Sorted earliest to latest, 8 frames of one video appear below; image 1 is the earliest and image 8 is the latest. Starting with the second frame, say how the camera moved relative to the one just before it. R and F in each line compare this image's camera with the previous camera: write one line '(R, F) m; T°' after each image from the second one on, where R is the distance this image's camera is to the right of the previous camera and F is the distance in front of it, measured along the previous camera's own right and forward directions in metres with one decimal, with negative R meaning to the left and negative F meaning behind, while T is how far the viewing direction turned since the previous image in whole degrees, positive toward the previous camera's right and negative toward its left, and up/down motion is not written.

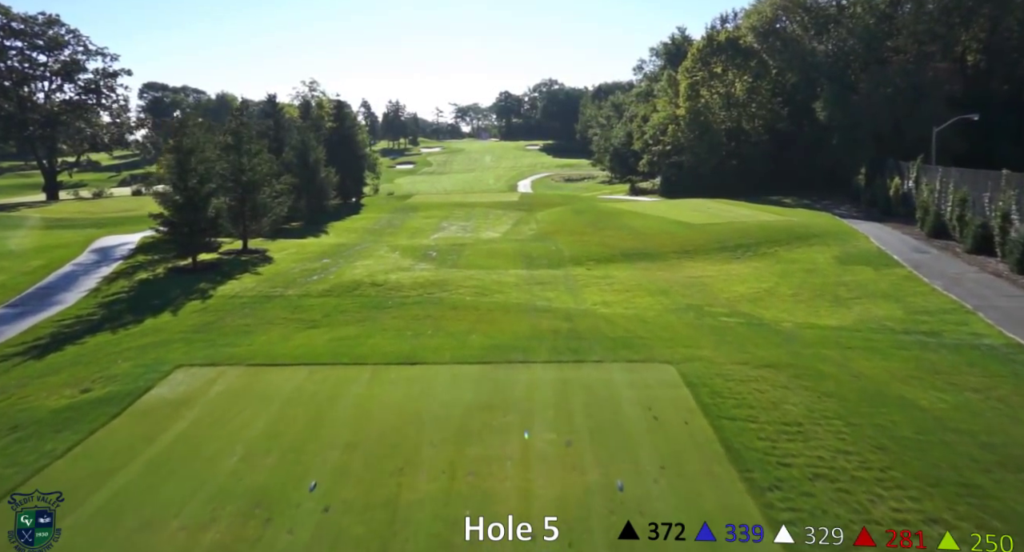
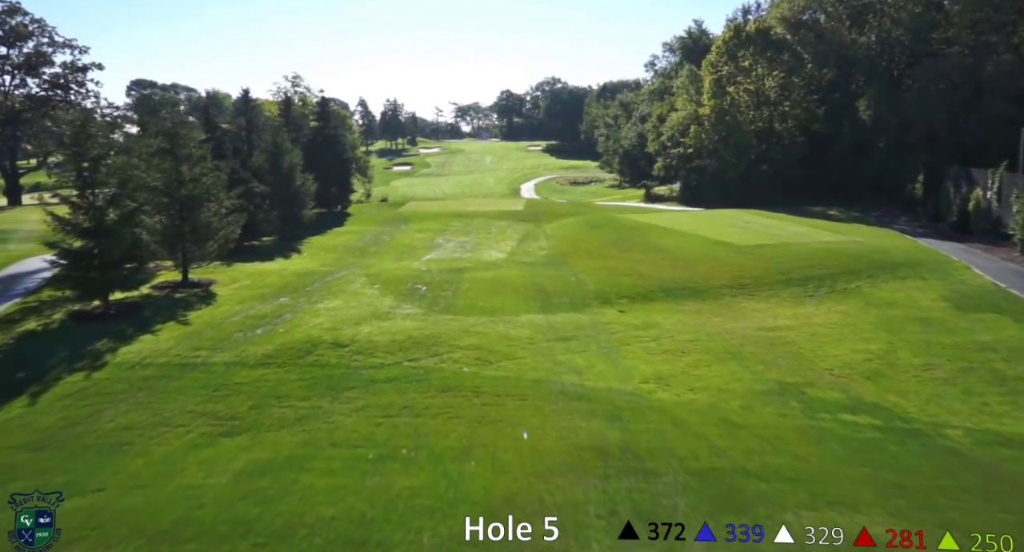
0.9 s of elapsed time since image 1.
(-0.4, +5.9) m; 0°
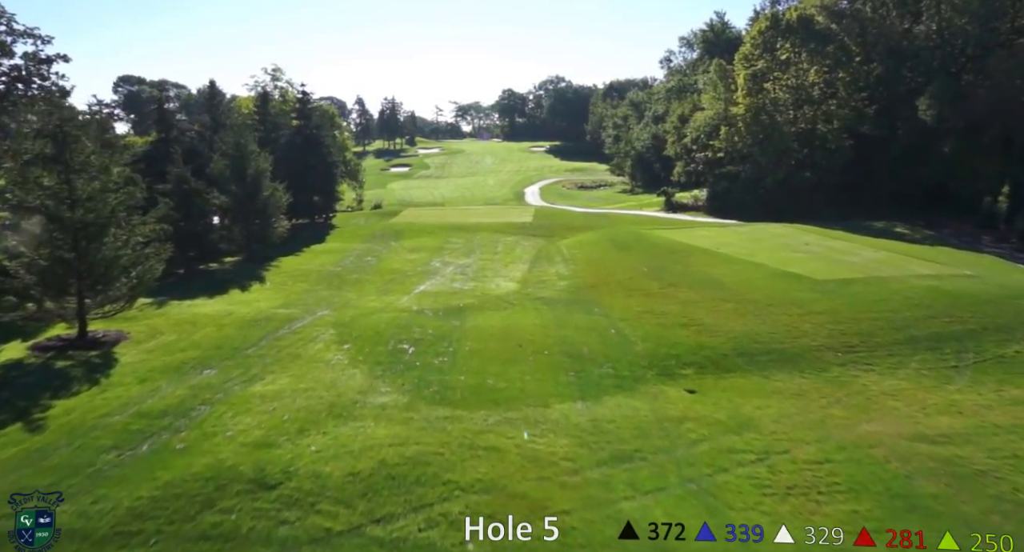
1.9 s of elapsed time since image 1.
(-0.5, +6.1) m; 0°
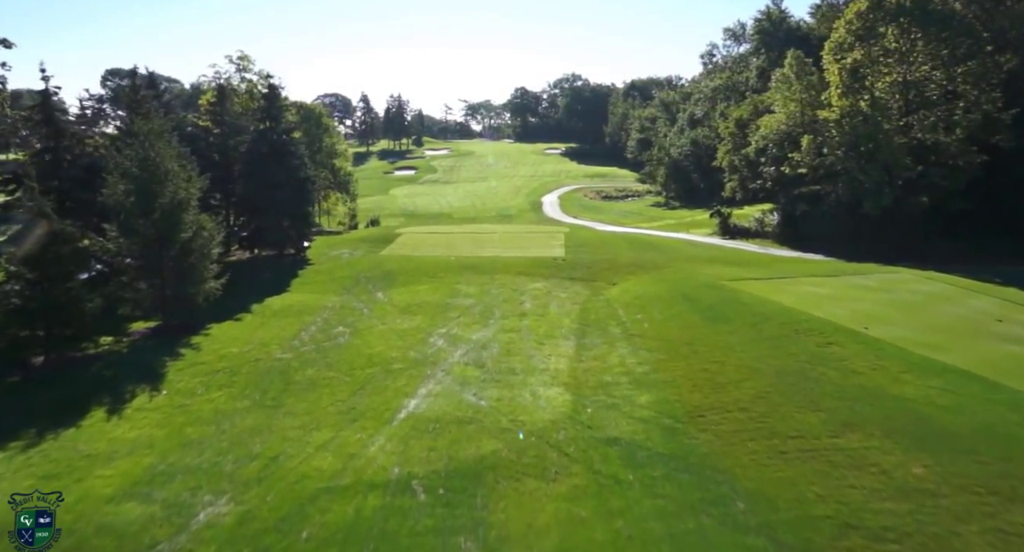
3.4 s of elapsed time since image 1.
(-1.1, +10.1) m; -1°
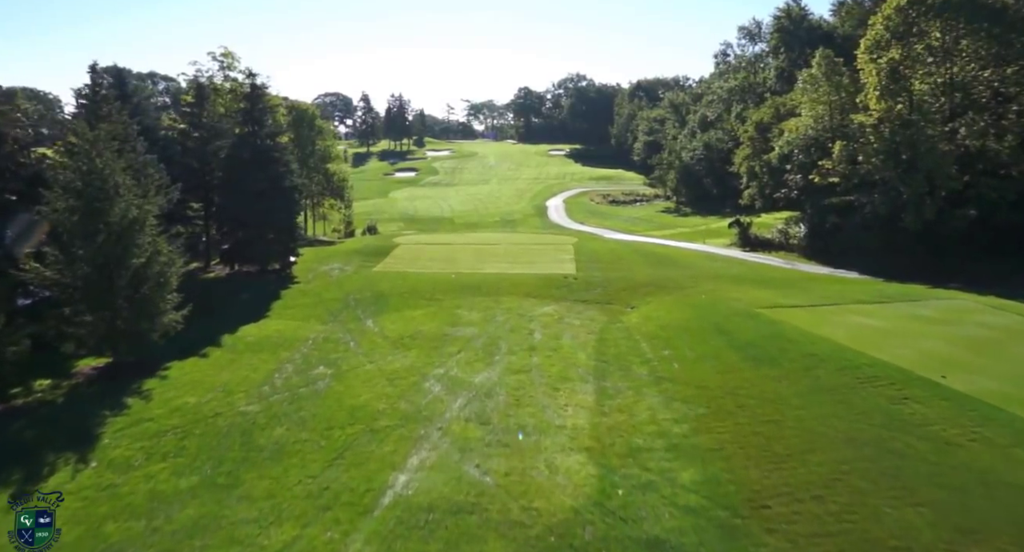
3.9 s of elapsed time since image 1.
(-0.2, +3.1) m; 0°
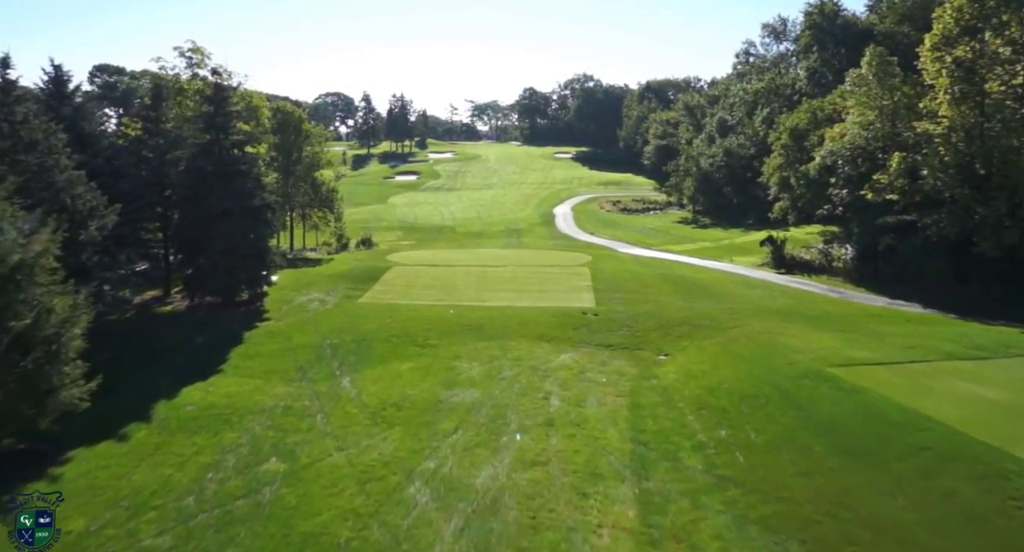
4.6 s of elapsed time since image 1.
(-0.2, +4.6) m; 0°
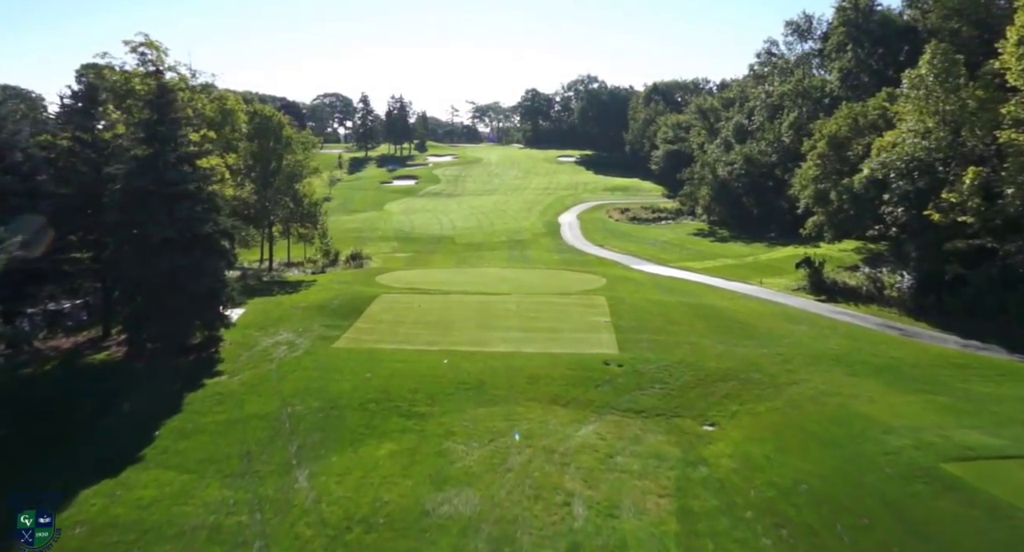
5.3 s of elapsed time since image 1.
(-0.2, +4.6) m; 0°
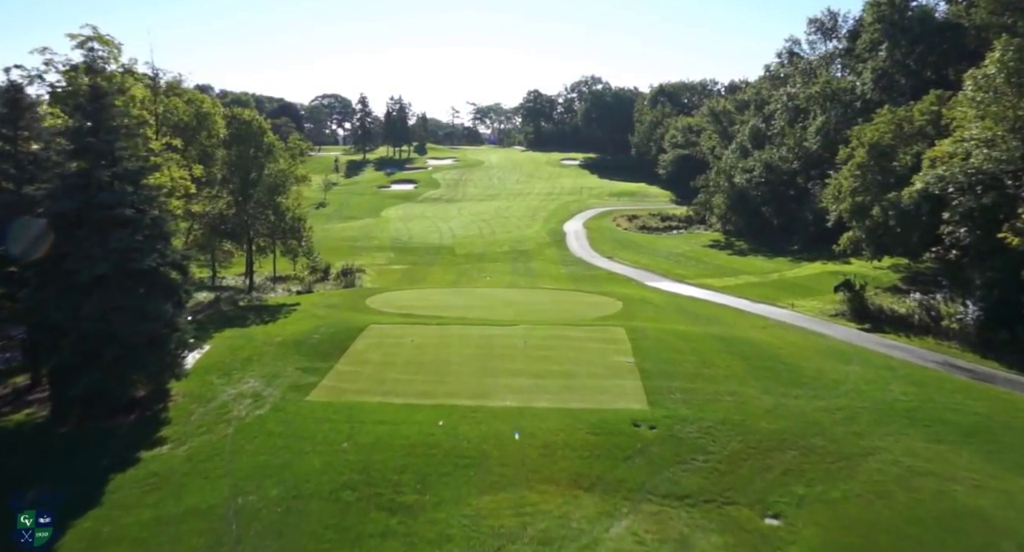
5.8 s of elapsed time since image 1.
(-0.3, +3.8) m; 0°
